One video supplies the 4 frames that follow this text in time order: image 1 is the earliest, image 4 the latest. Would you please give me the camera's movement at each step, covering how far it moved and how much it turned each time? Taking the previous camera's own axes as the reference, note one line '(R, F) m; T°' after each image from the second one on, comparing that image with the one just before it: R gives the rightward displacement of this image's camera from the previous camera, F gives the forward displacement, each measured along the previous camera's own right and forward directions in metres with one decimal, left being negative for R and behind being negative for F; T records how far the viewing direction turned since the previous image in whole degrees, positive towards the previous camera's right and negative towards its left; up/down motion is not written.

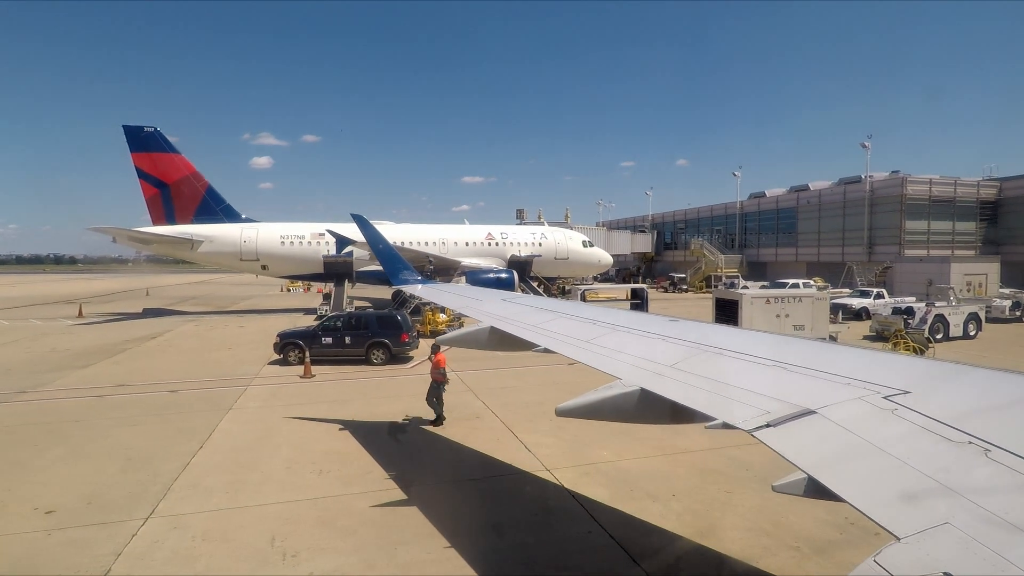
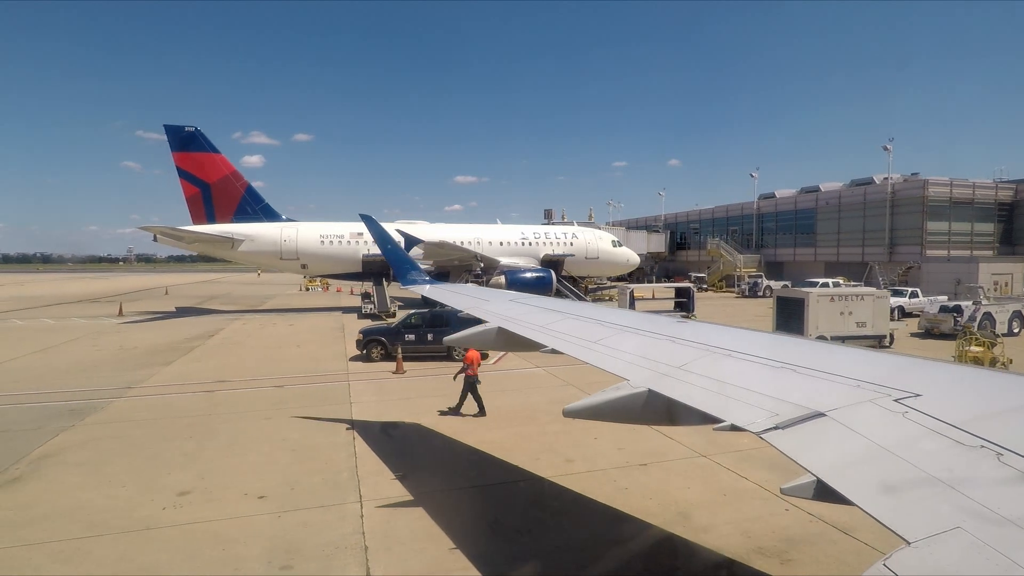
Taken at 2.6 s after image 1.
(-2.2, -0.3) m; +1°
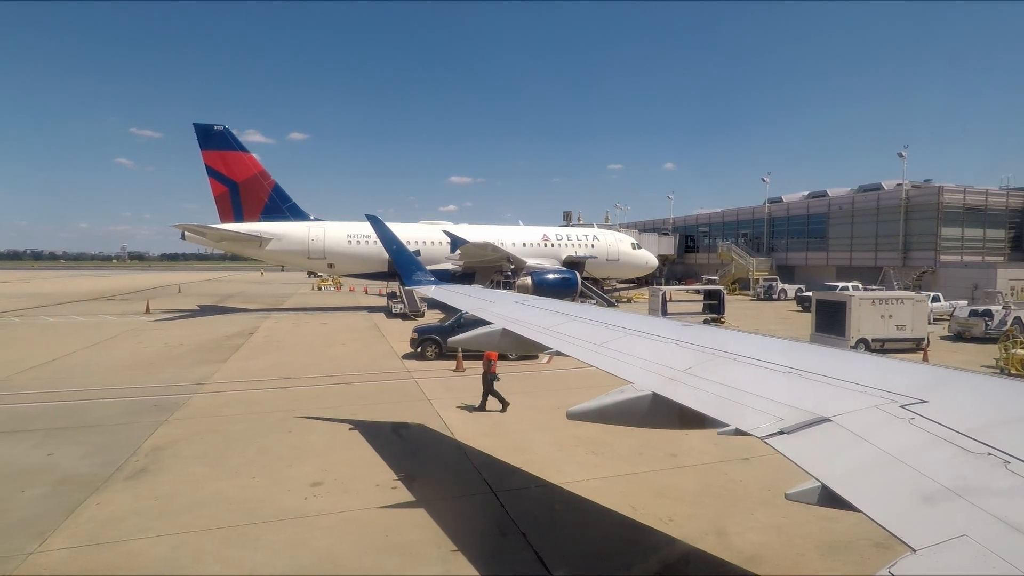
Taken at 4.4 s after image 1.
(-1.5, -0.2) m; +1°
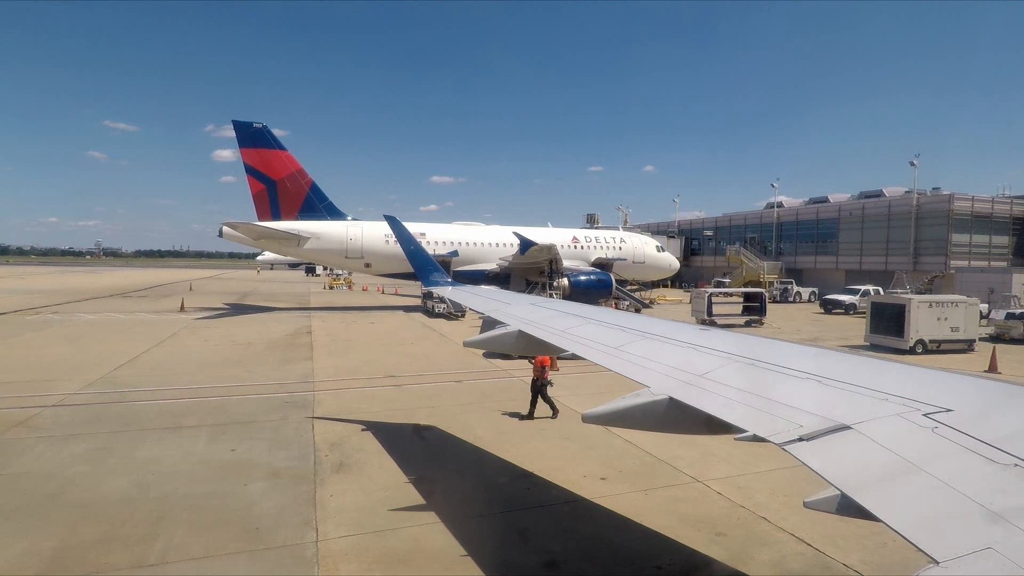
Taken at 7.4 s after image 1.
(-2.7, -0.3) m; +2°
